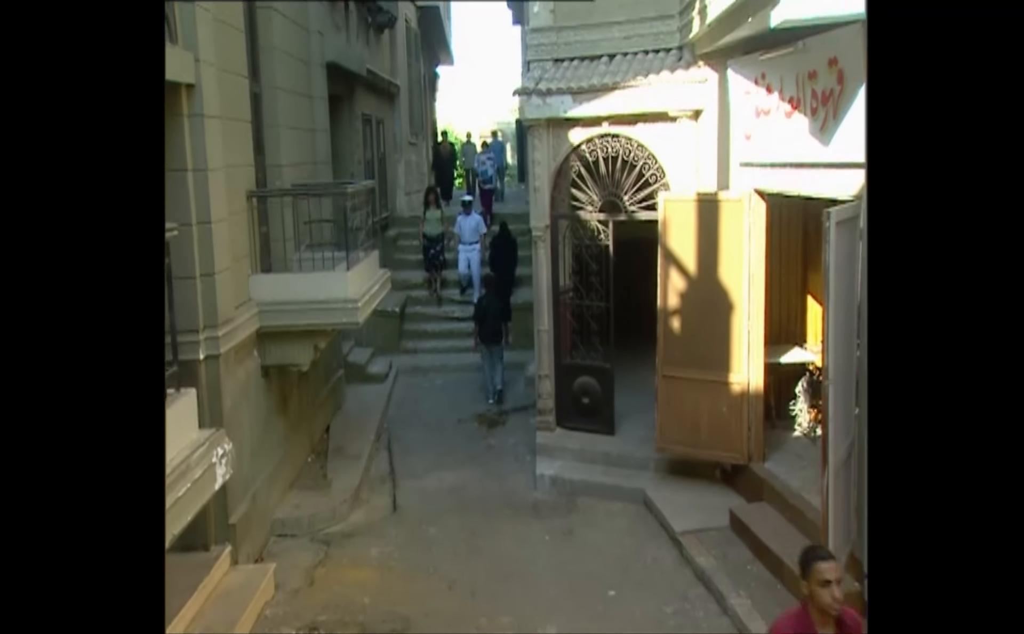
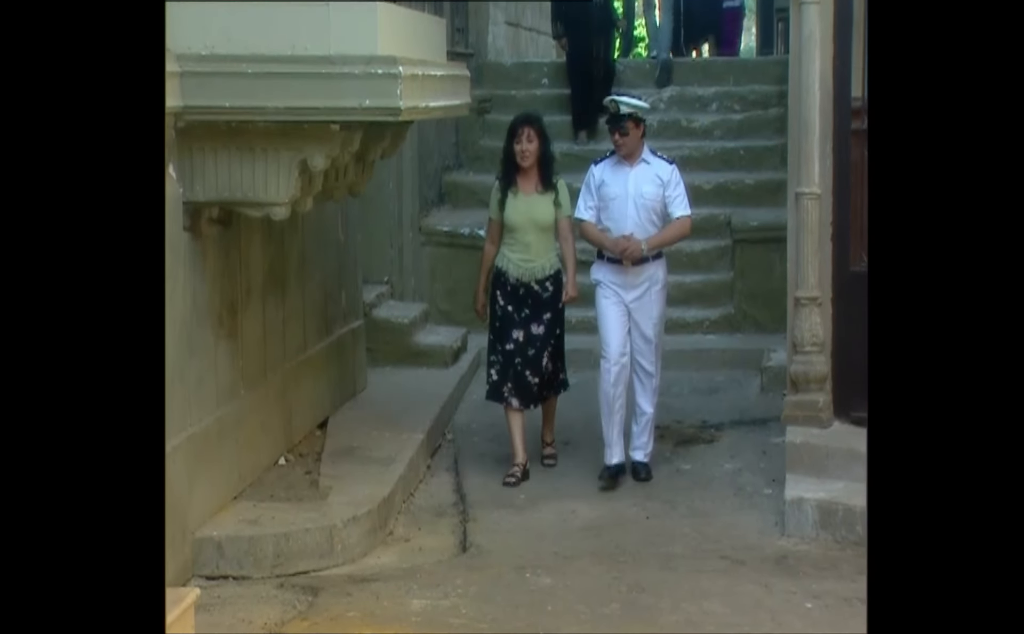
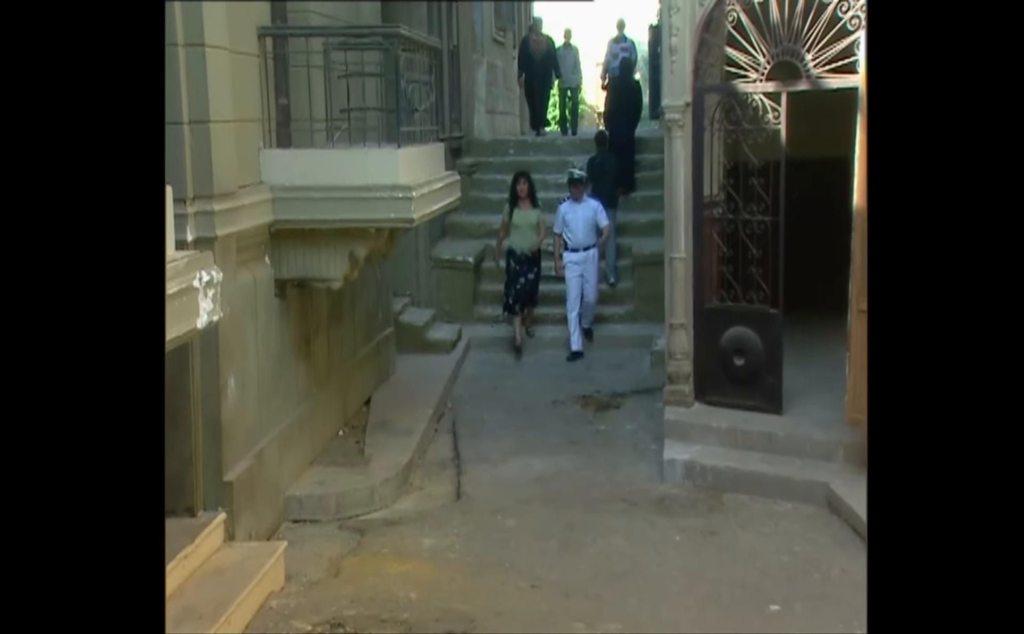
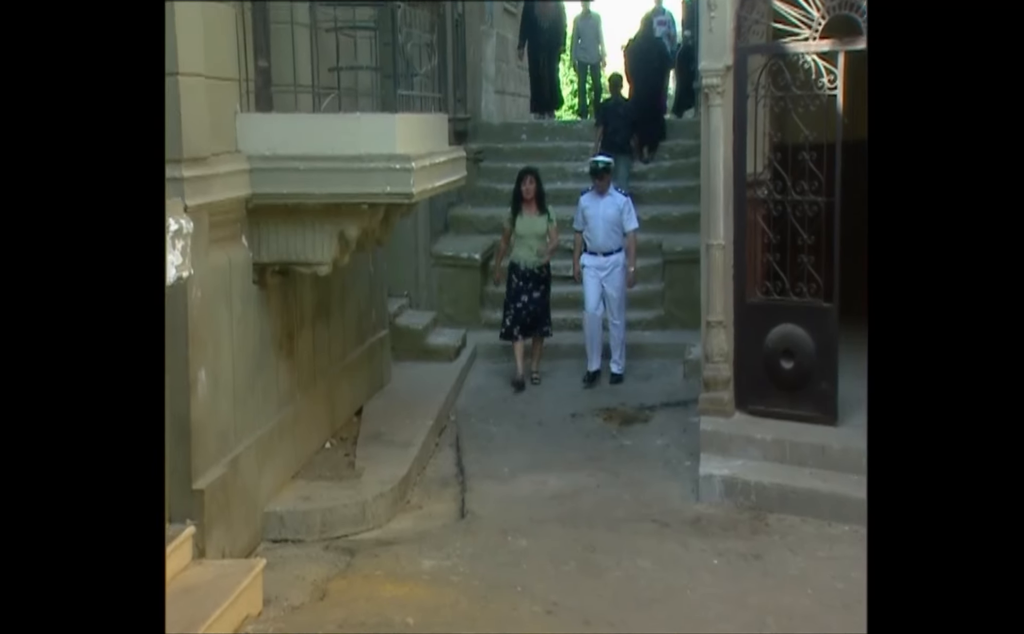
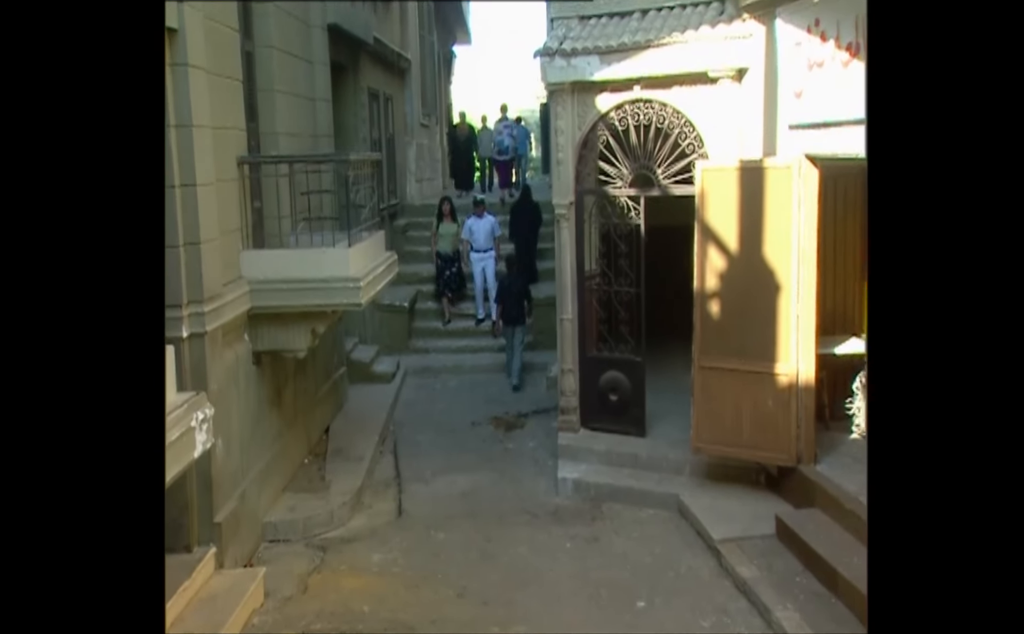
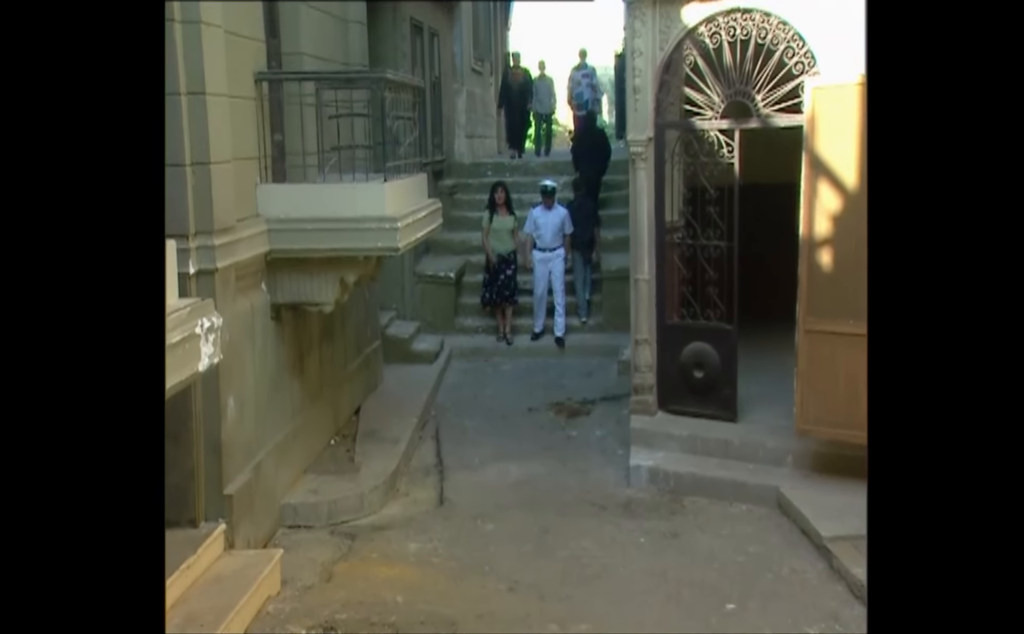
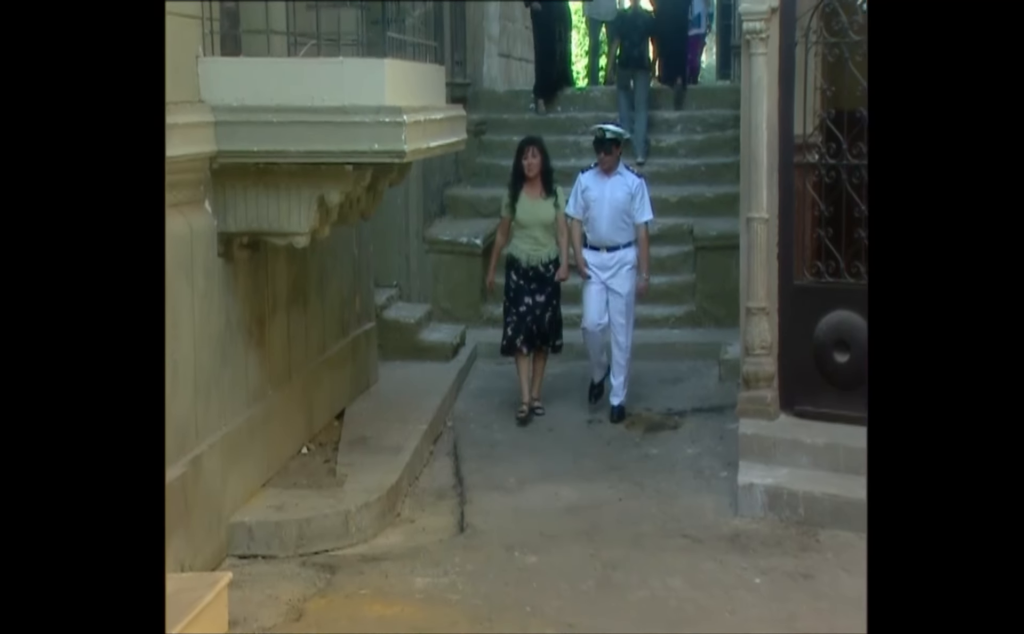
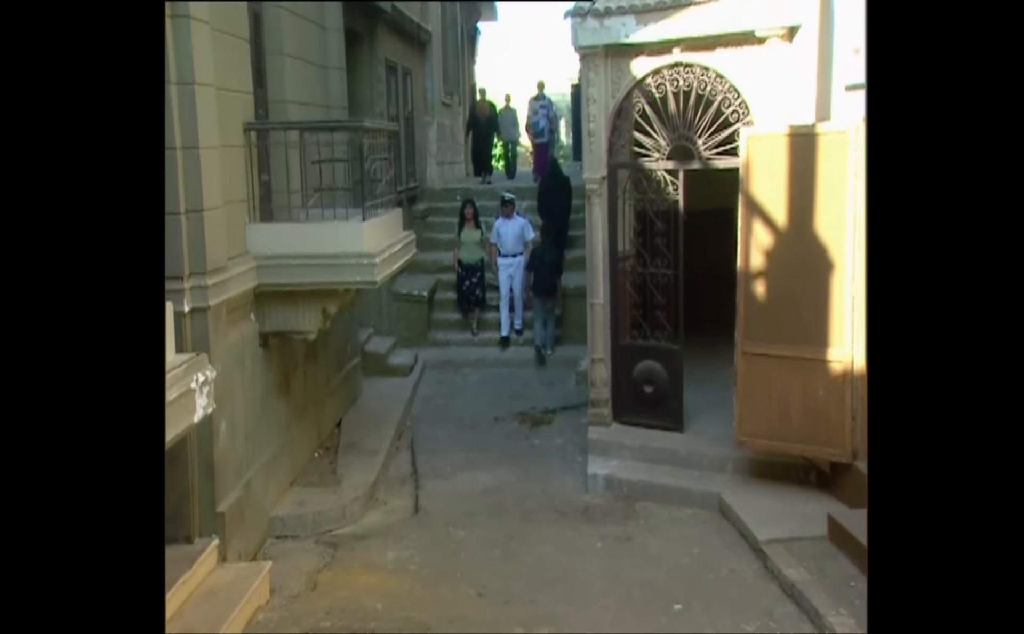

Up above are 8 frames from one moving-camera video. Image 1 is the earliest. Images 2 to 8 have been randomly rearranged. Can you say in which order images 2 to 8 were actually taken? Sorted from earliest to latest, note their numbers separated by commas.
5, 8, 6, 3, 4, 7, 2
